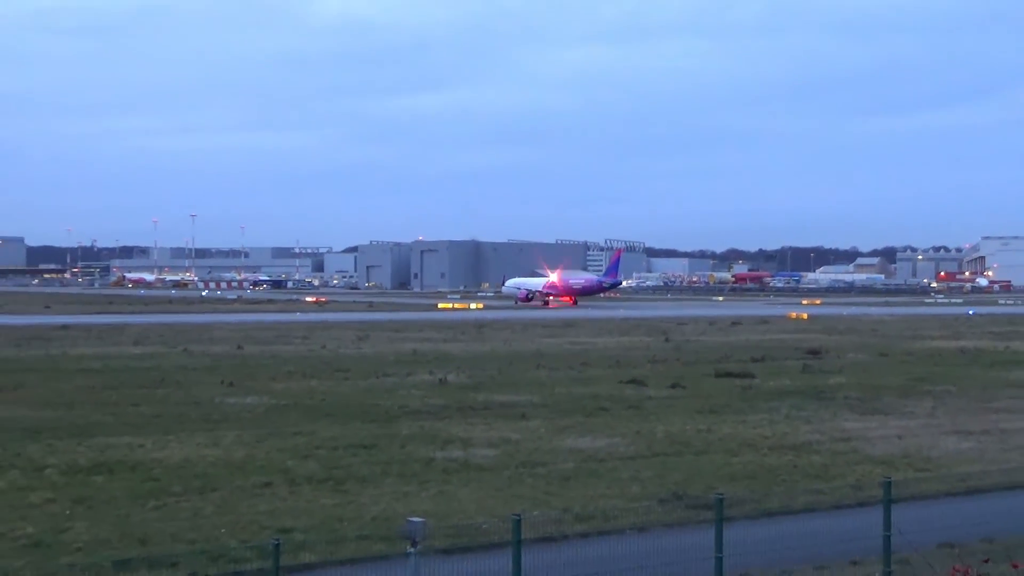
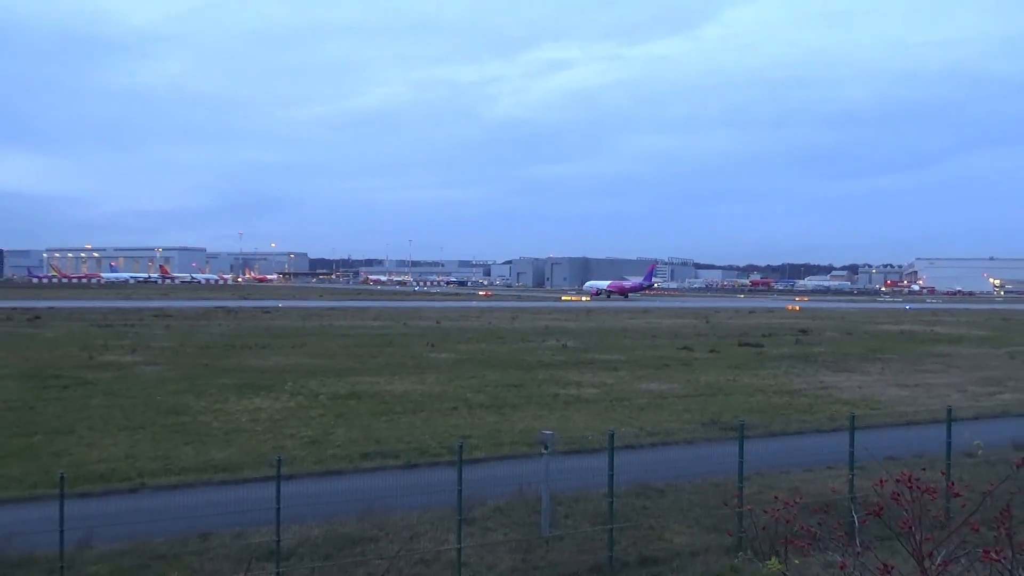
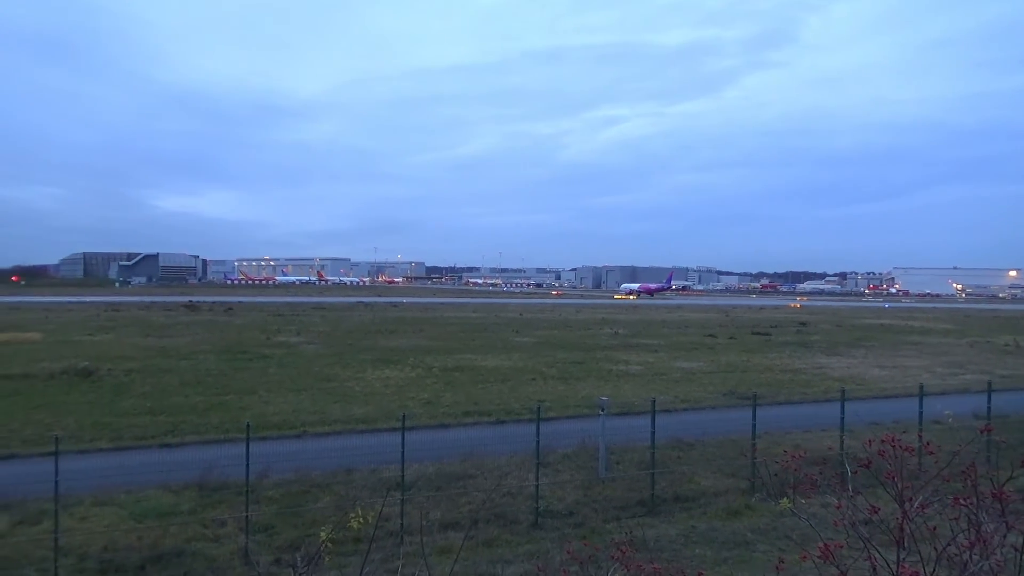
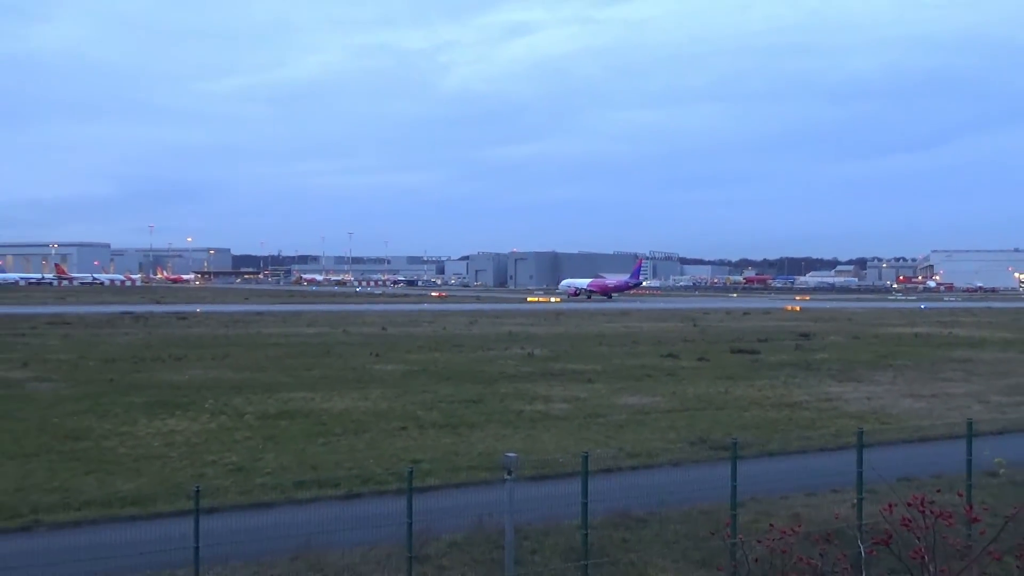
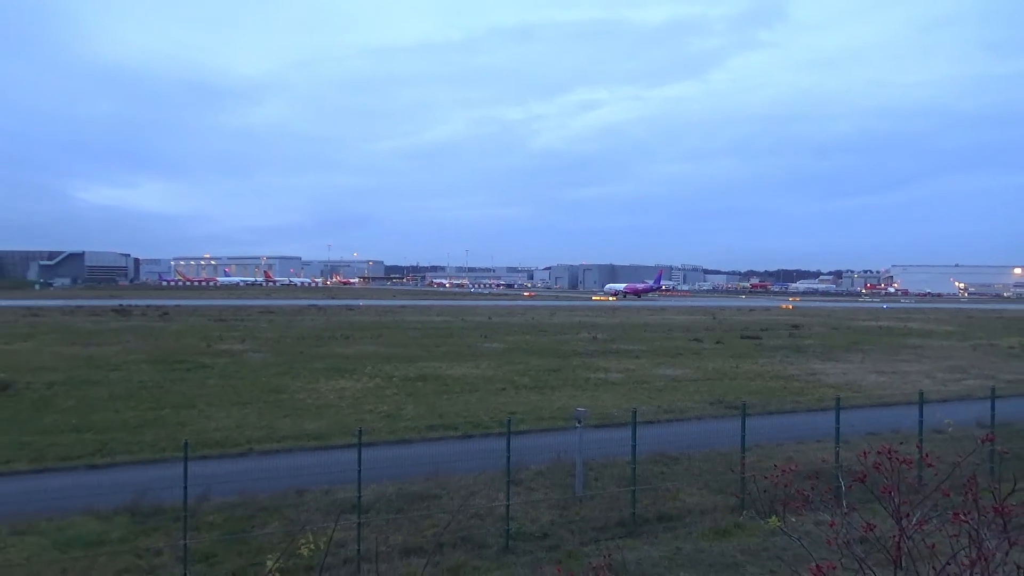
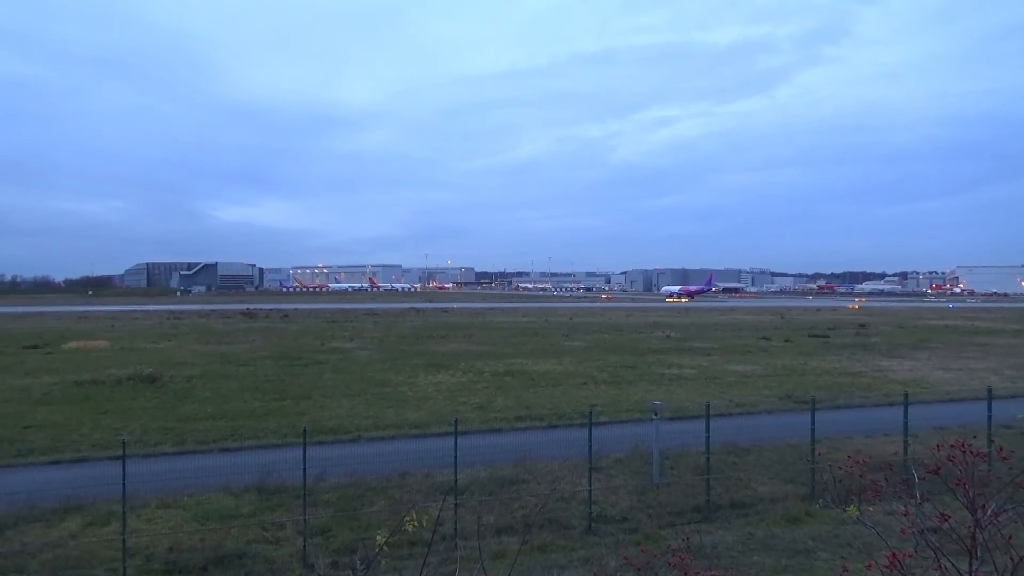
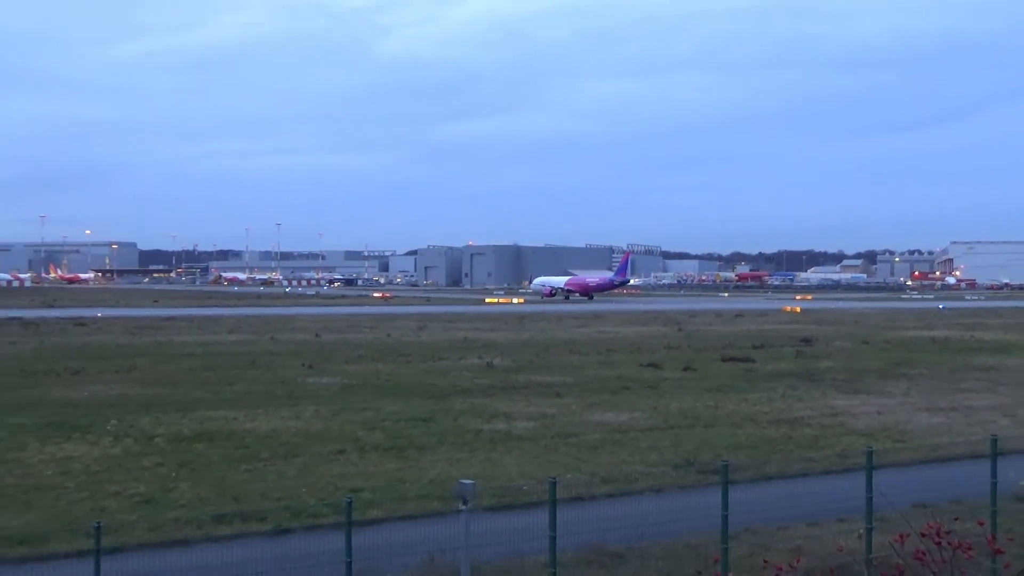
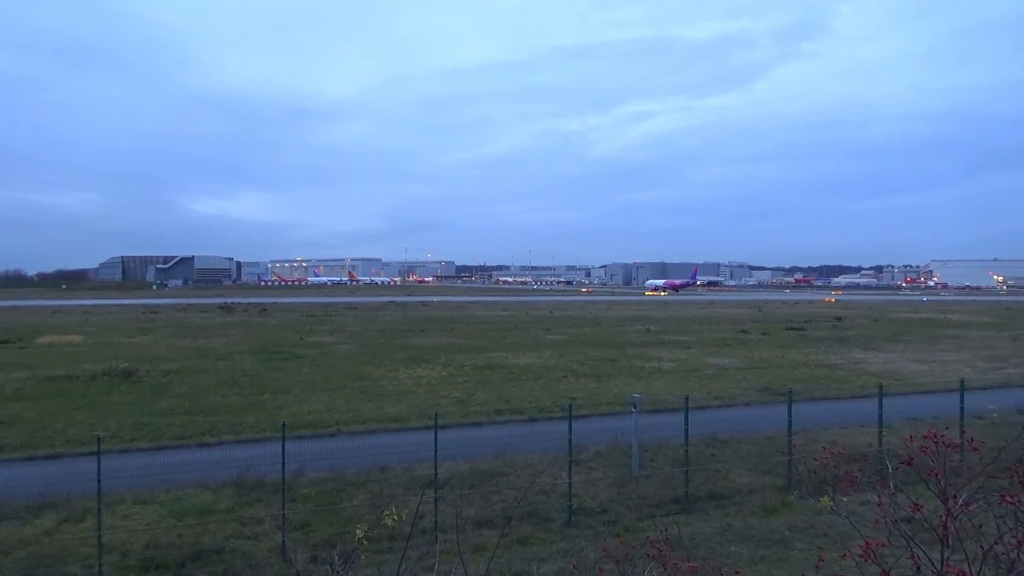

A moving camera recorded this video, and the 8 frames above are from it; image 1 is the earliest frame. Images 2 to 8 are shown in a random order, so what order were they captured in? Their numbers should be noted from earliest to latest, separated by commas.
7, 4, 2, 5, 3, 8, 6
